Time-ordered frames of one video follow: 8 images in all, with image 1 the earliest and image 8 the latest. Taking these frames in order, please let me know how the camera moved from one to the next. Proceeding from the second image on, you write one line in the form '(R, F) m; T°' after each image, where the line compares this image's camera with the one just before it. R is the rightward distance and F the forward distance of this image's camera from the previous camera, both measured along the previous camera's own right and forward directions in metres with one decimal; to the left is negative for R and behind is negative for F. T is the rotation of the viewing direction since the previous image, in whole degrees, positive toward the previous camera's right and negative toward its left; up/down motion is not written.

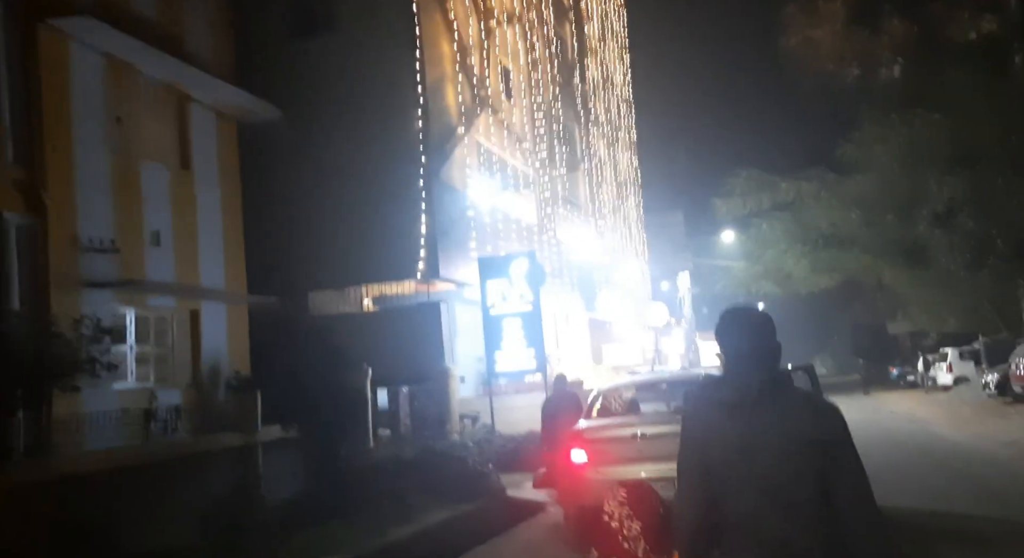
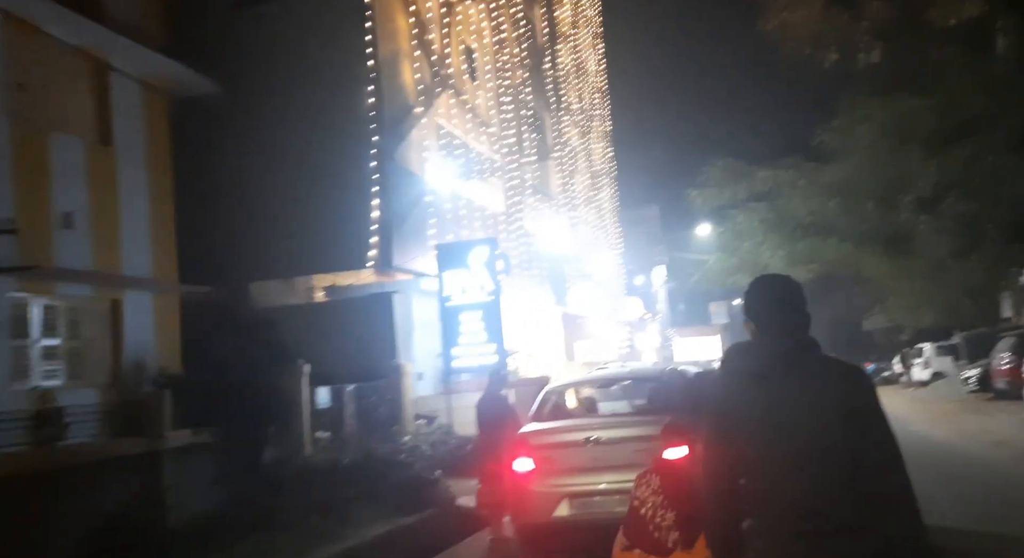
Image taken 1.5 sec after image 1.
(+0.3, +1.3) m; +1°
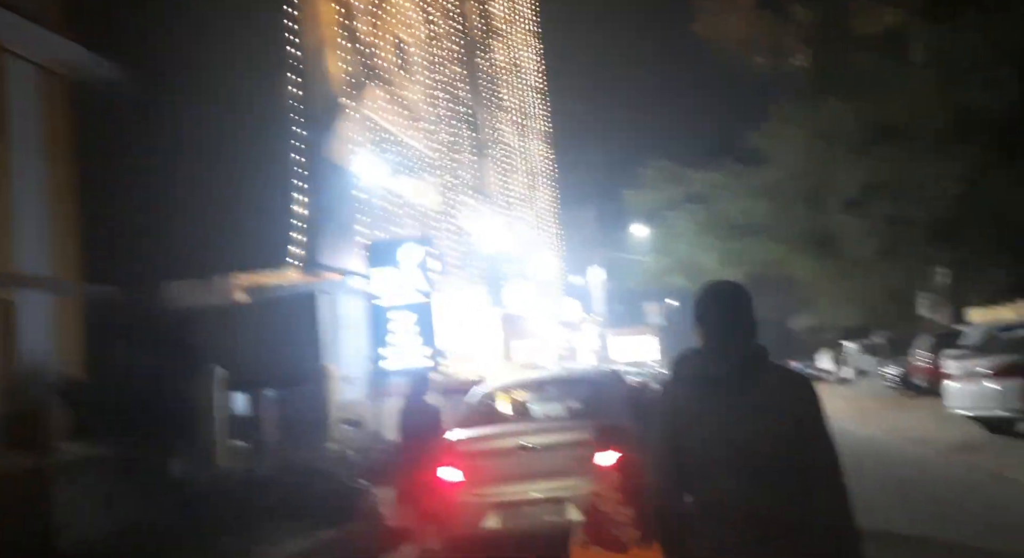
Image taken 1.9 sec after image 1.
(+0.1, +0.8) m; +3°
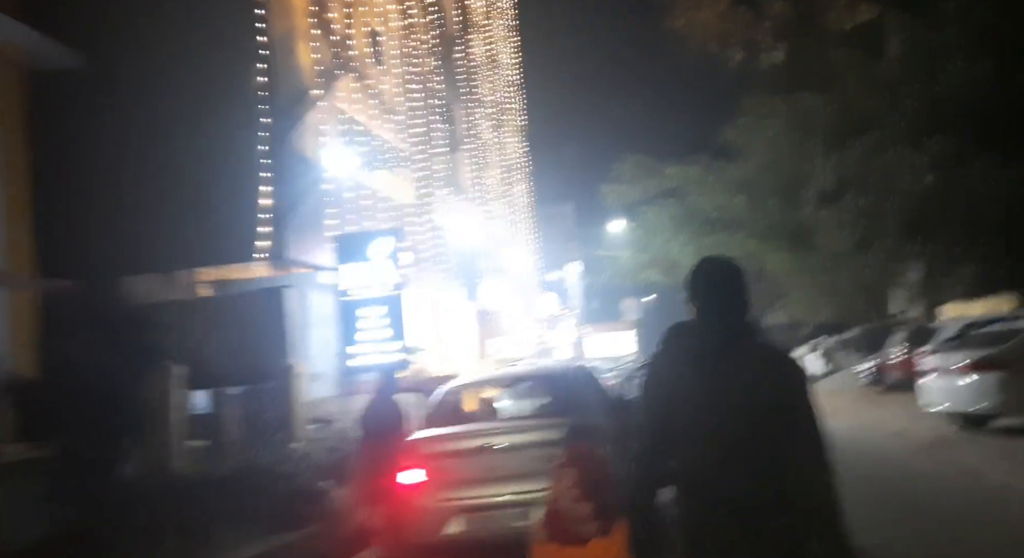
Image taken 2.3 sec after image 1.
(+0.1, +0.4) m; +1°
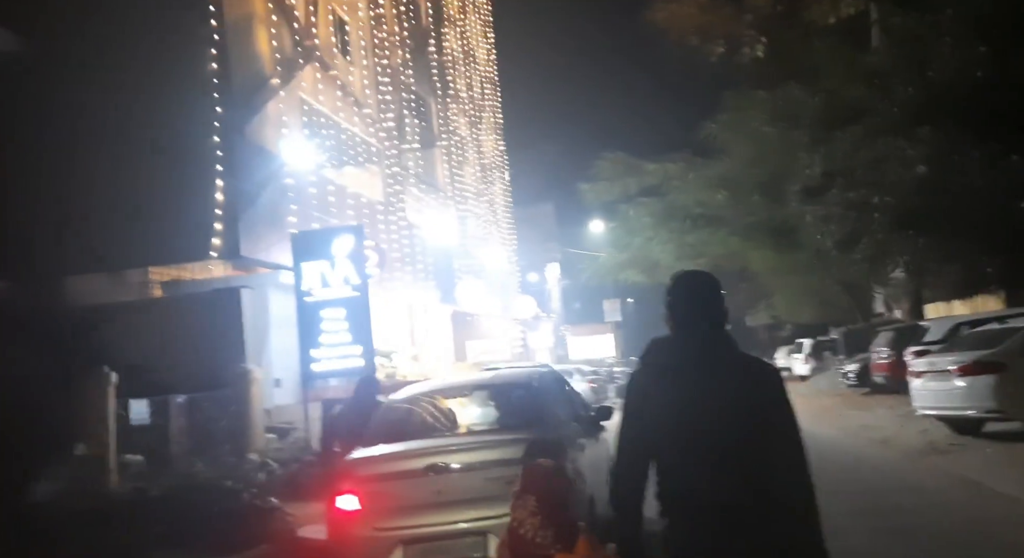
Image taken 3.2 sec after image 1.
(+0.2, +1.0) m; +1°
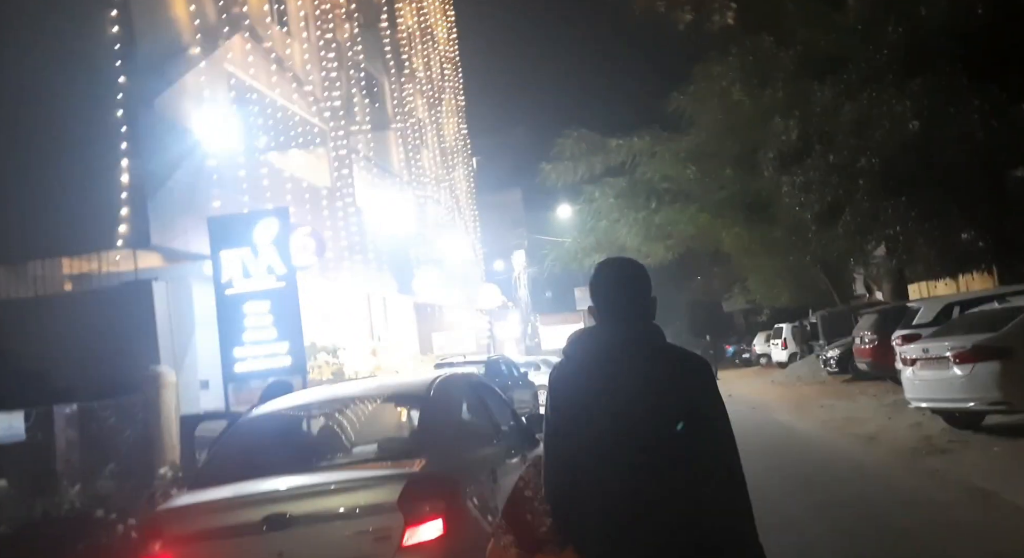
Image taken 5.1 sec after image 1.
(+0.5, +1.7) m; +1°
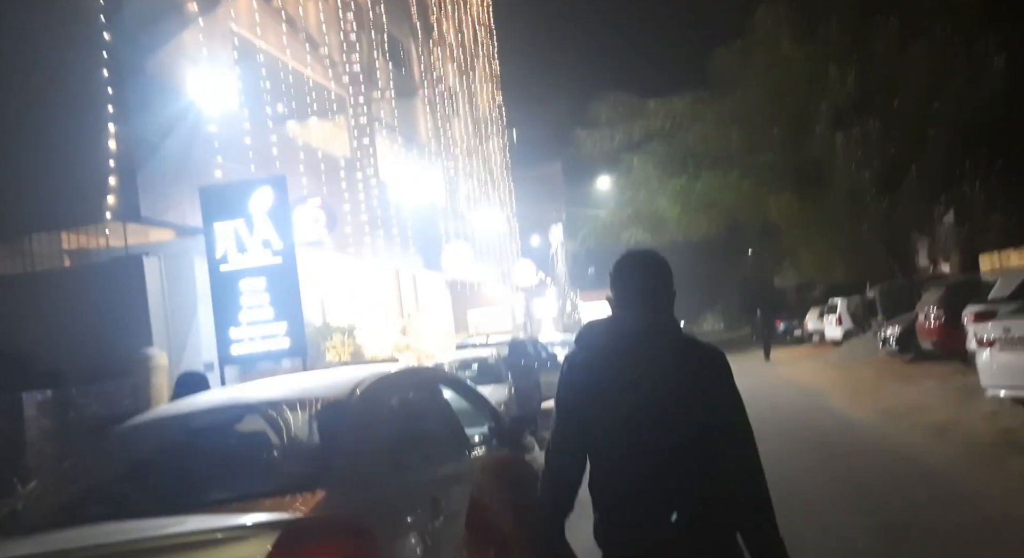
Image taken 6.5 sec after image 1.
(+0.3, +1.4) m; -3°
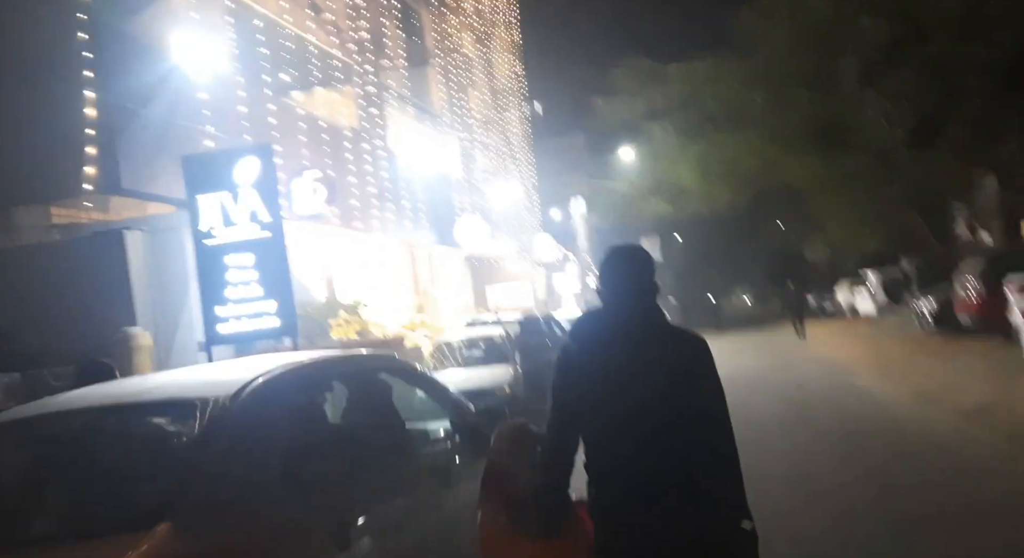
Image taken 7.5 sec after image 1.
(+0.3, +0.9) m; -2°
